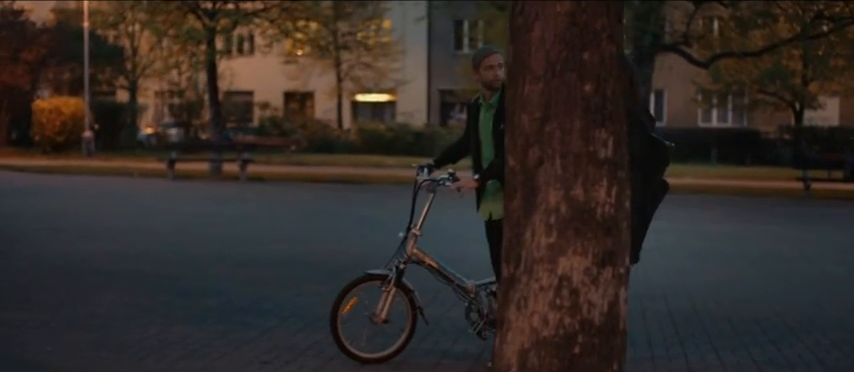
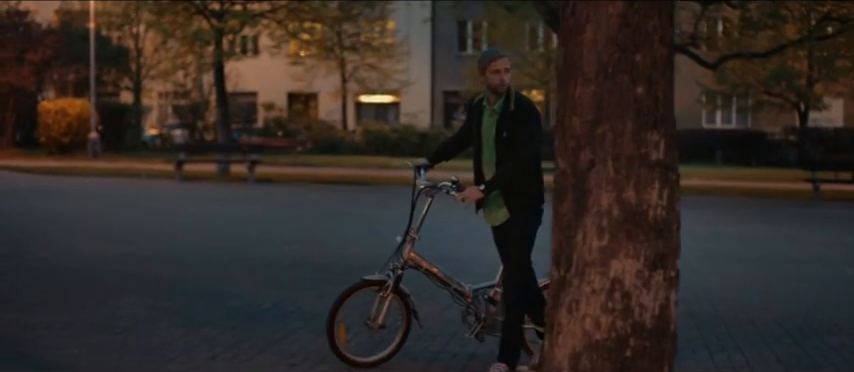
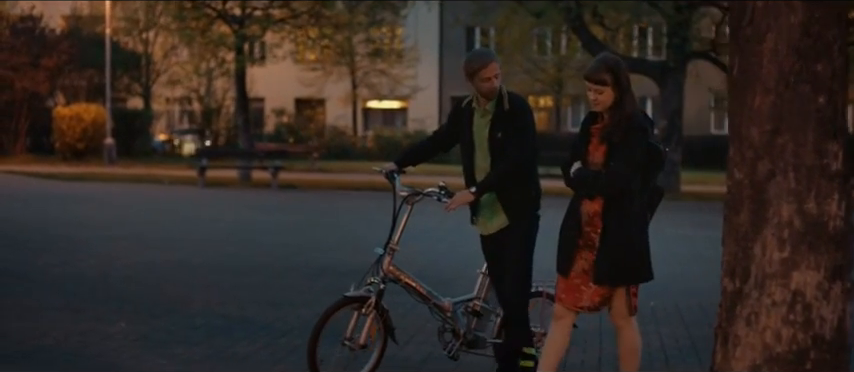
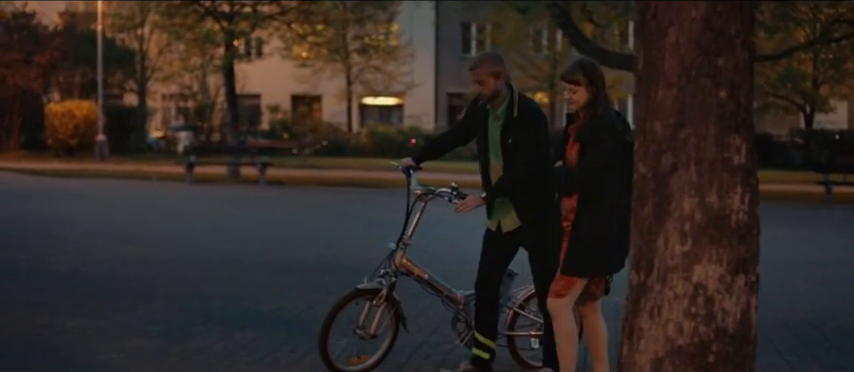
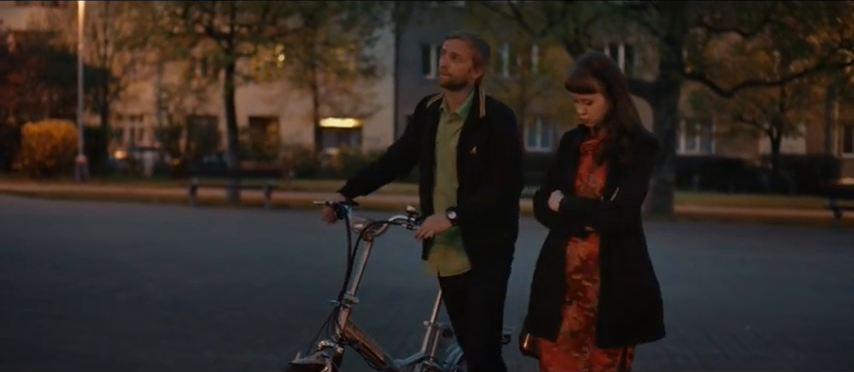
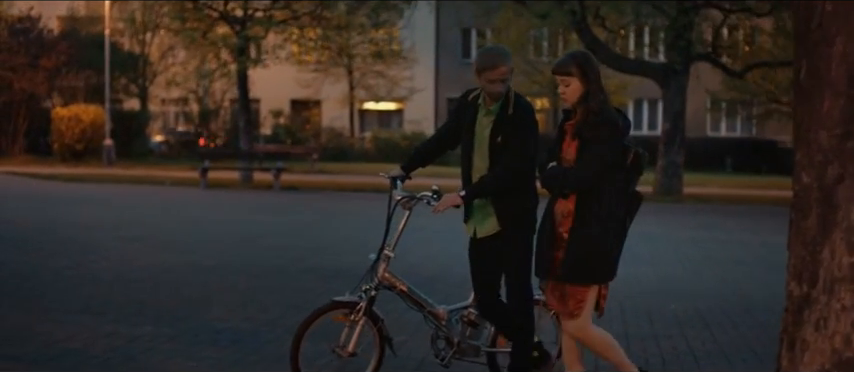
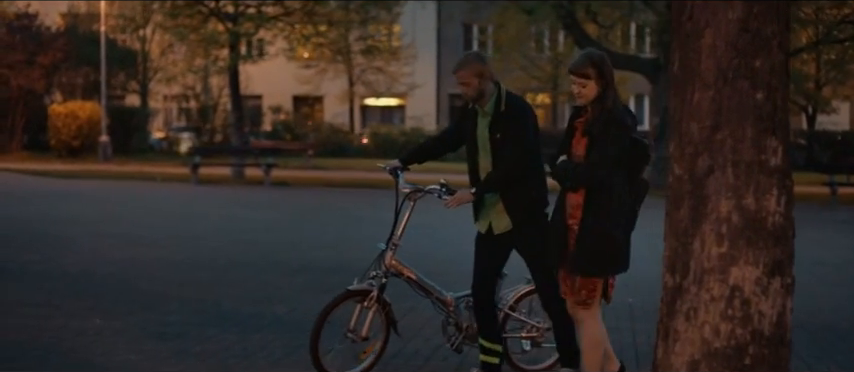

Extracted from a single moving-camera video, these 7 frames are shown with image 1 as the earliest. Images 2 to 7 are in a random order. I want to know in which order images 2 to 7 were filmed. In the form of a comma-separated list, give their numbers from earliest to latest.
2, 4, 7, 3, 6, 5
